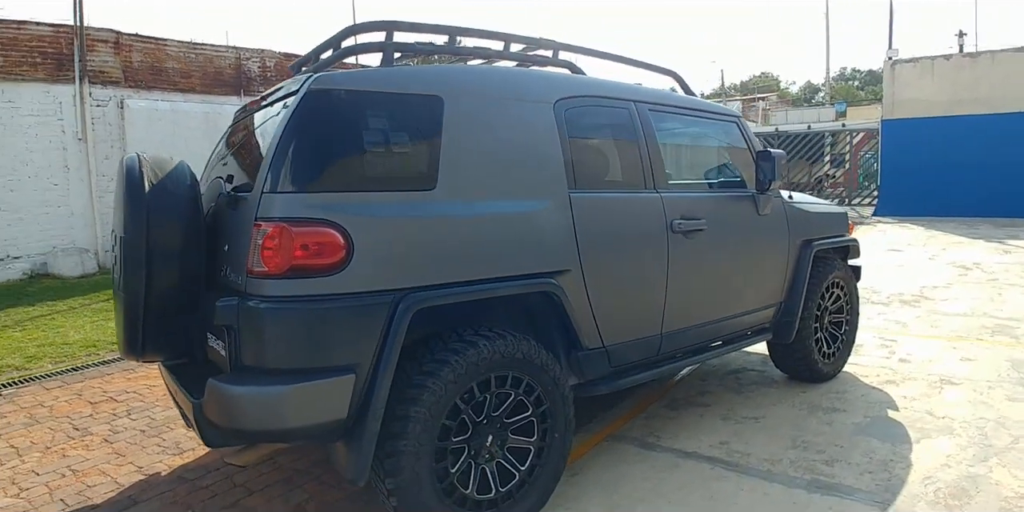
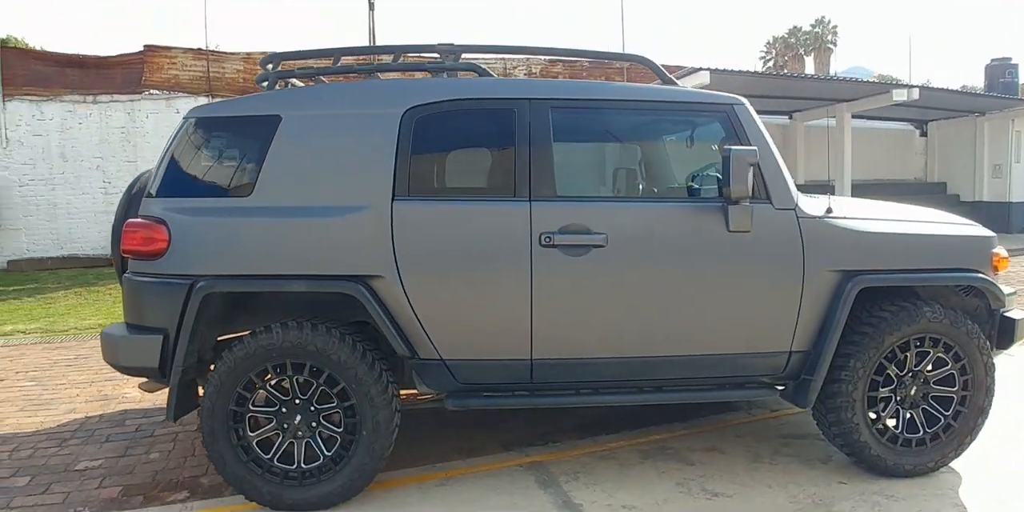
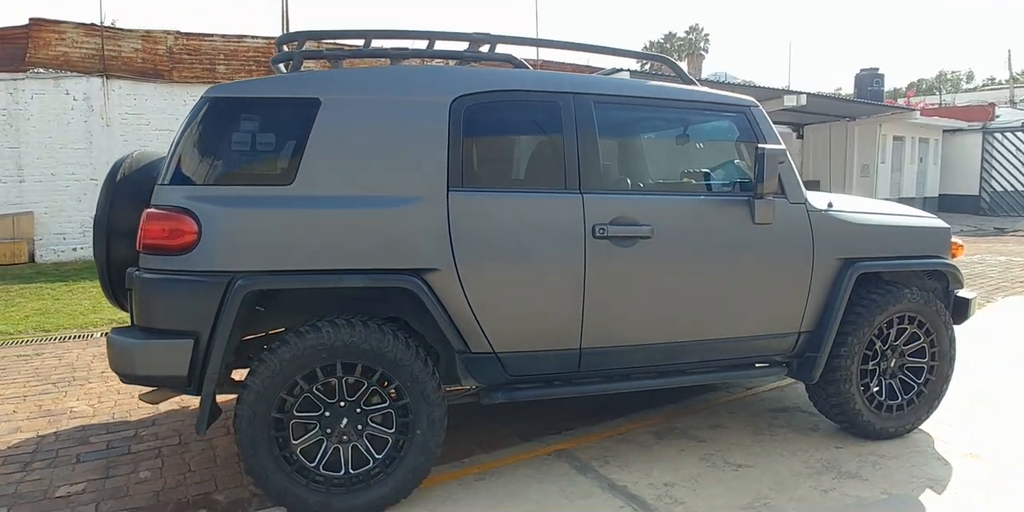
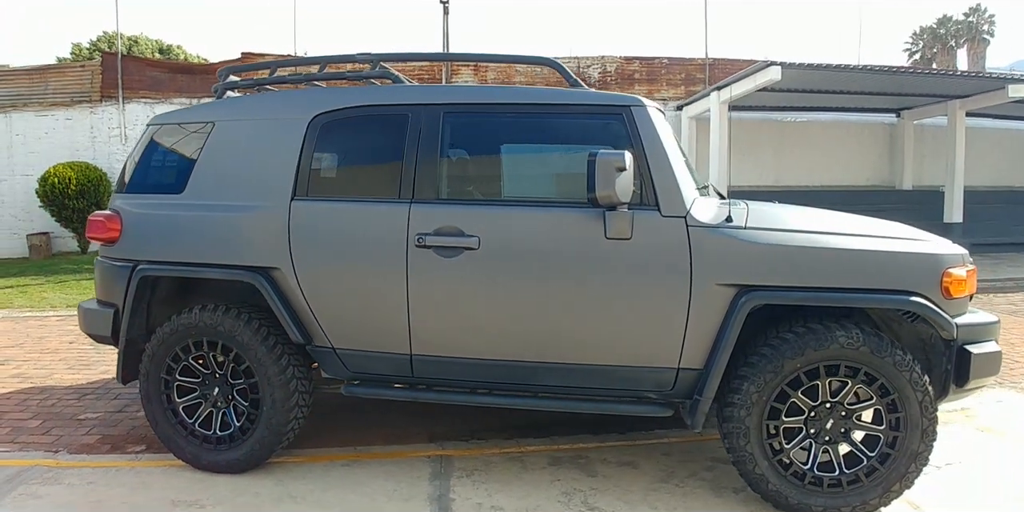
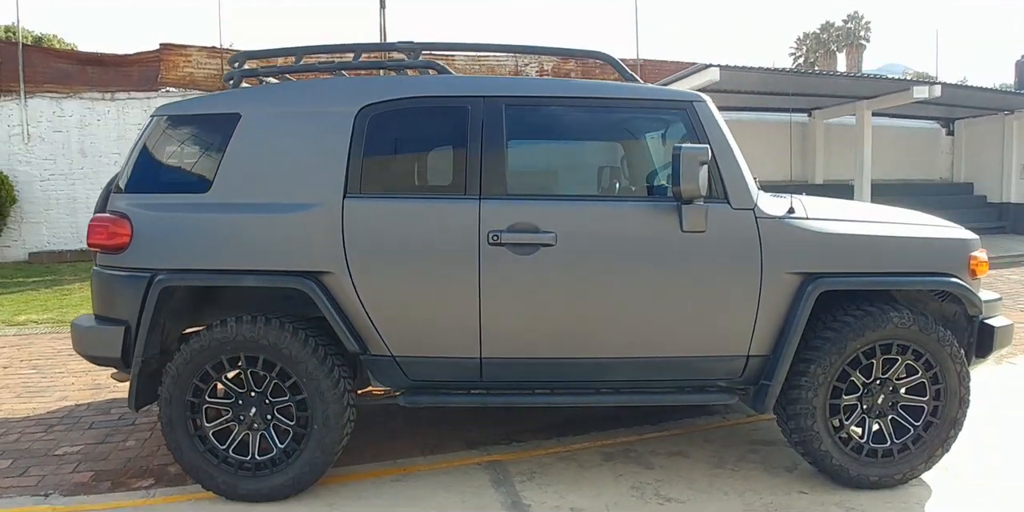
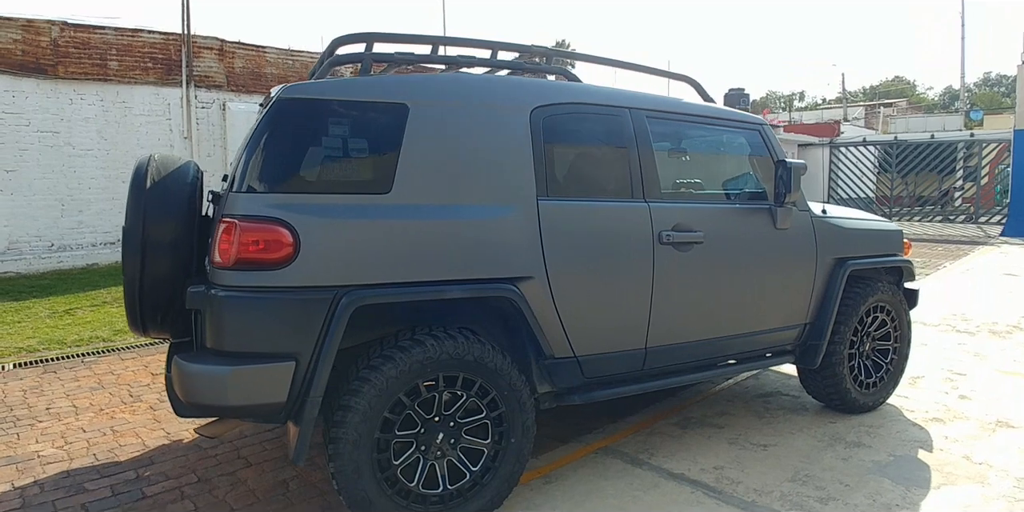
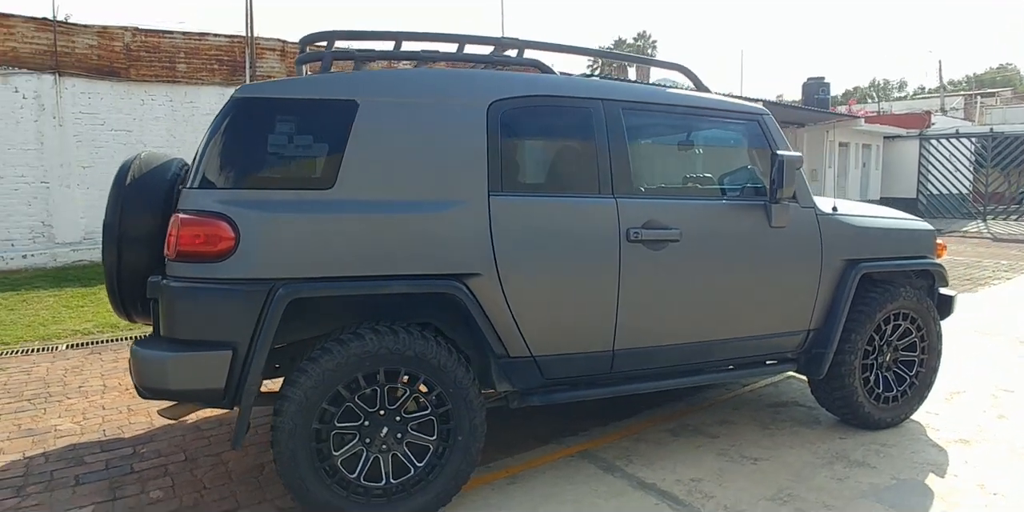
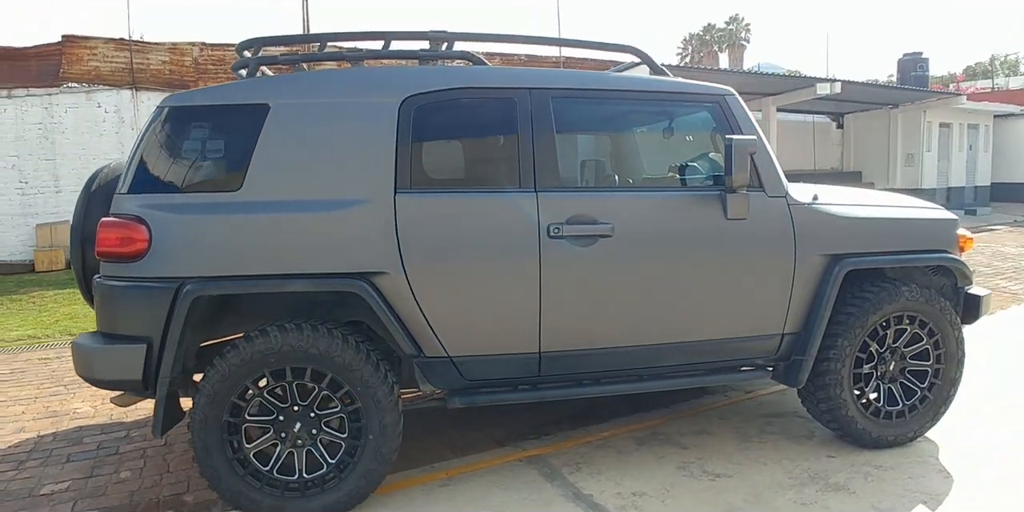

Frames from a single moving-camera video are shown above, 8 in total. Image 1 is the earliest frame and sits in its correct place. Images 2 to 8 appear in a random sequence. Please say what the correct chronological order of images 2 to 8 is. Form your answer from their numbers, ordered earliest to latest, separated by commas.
6, 7, 3, 8, 2, 5, 4
